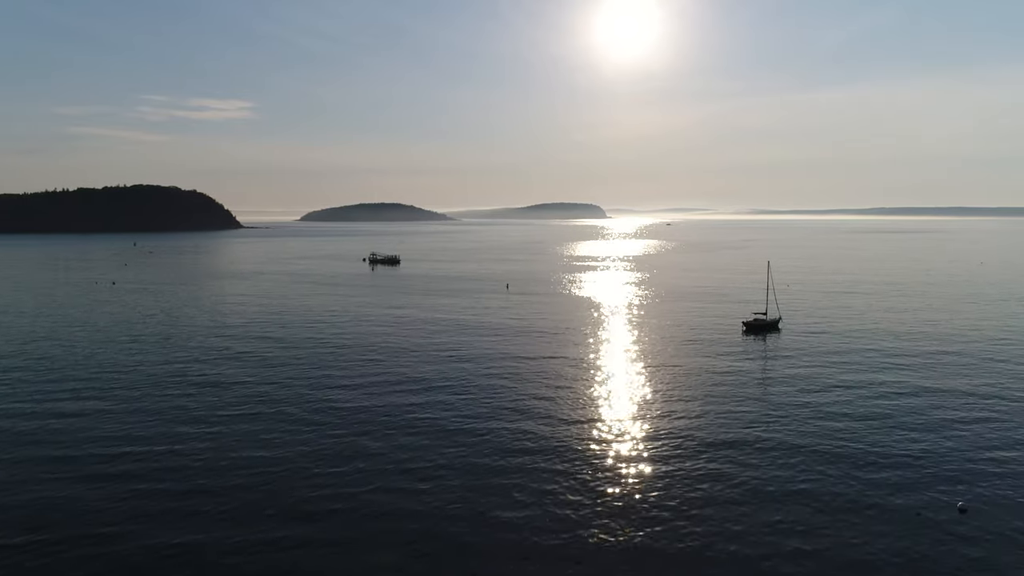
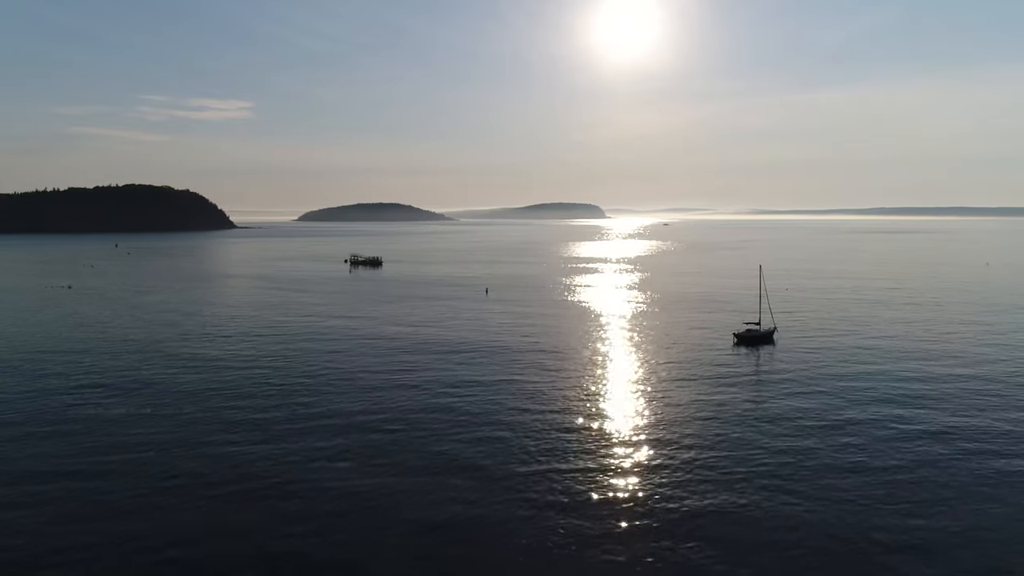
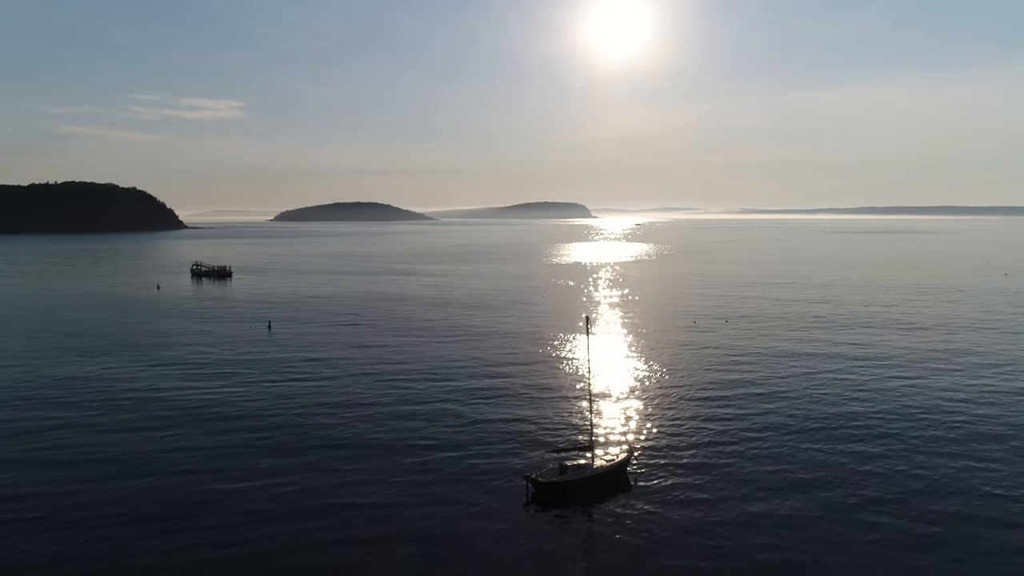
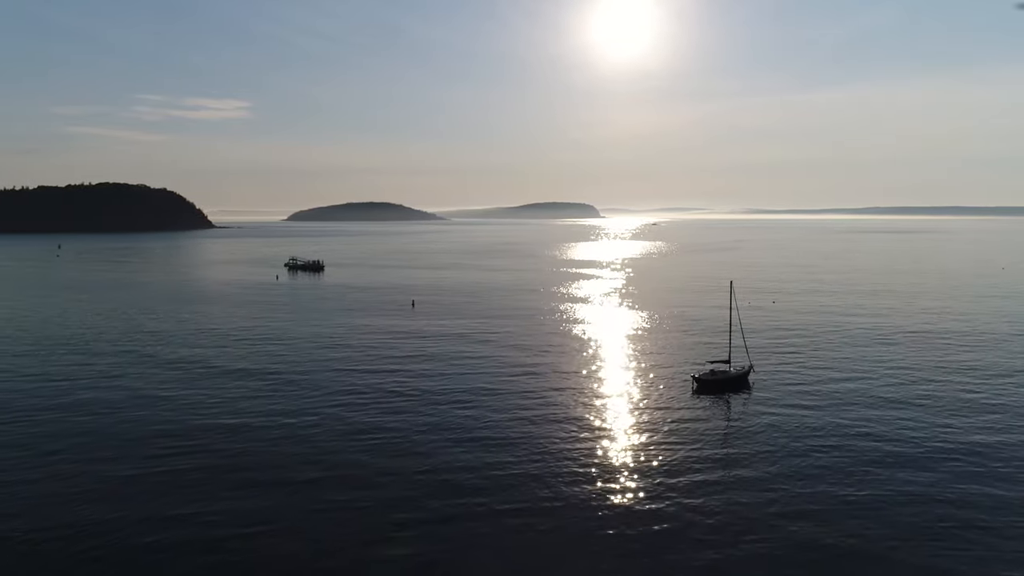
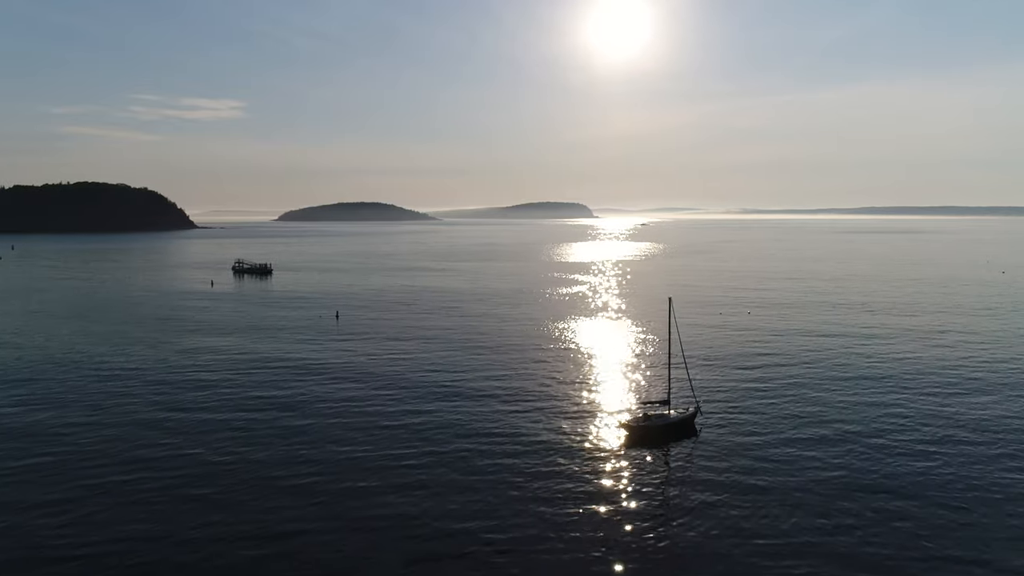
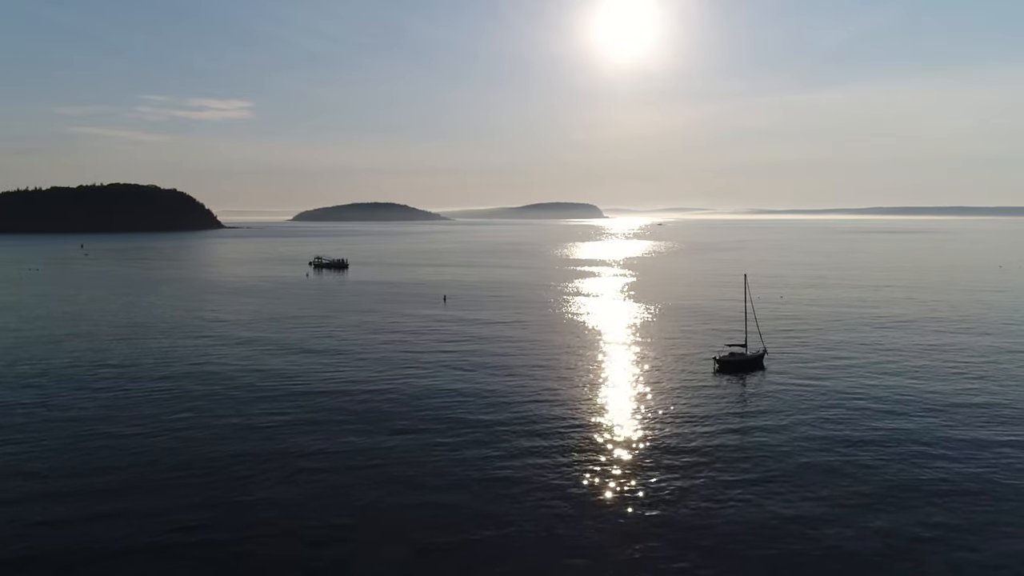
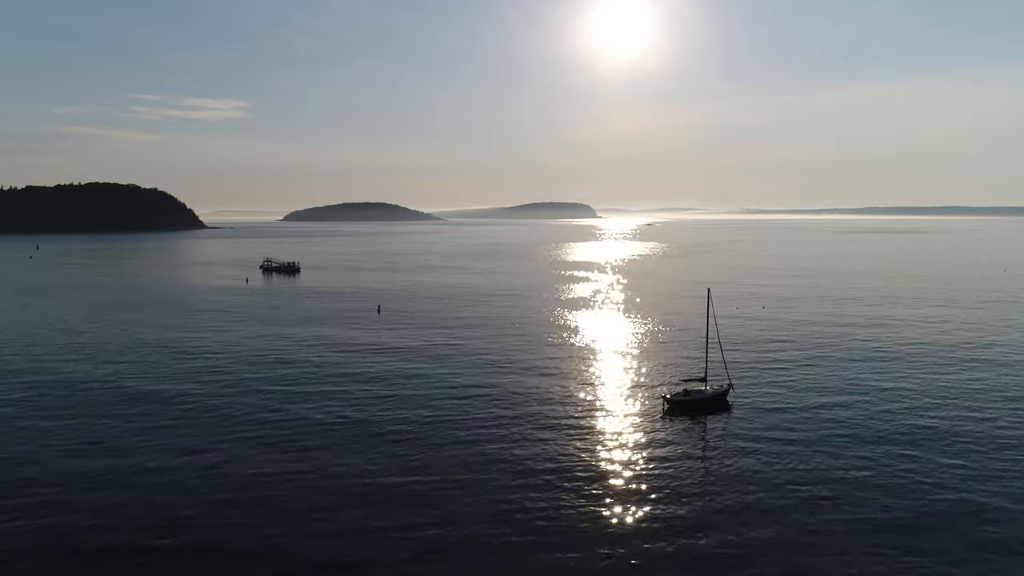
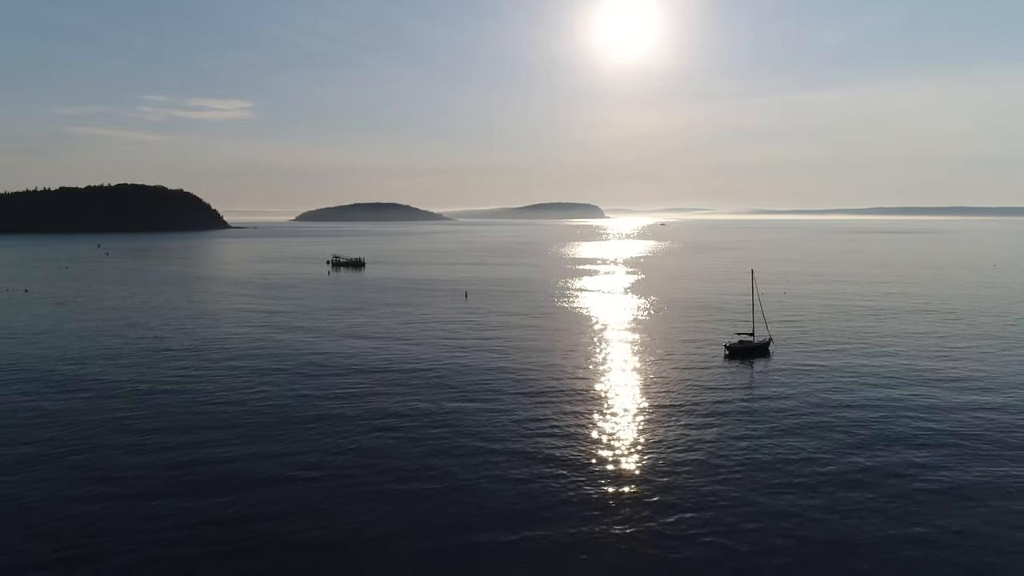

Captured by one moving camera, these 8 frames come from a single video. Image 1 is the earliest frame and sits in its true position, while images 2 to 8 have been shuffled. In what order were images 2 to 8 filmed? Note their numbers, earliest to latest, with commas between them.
2, 8, 6, 4, 7, 5, 3
